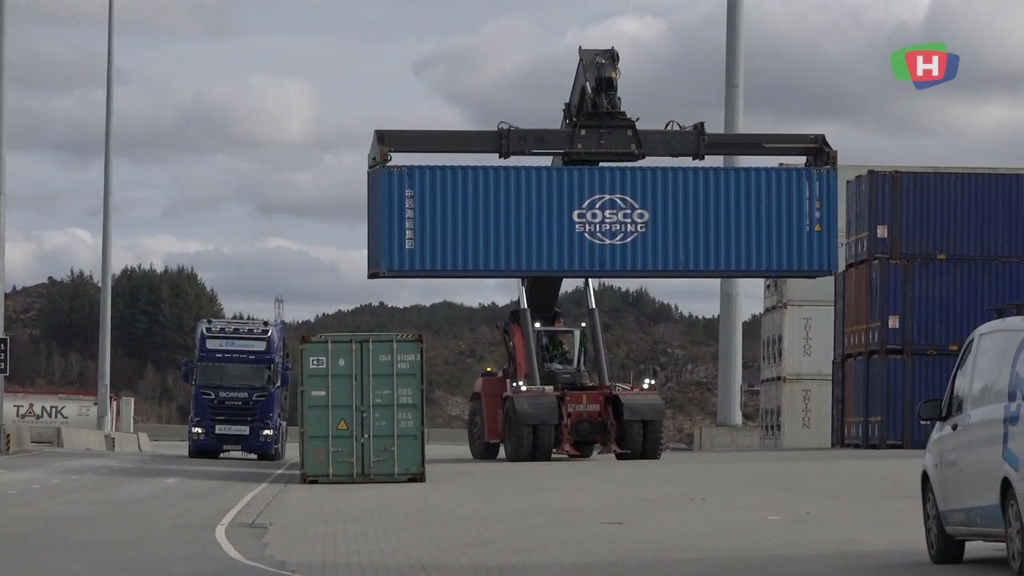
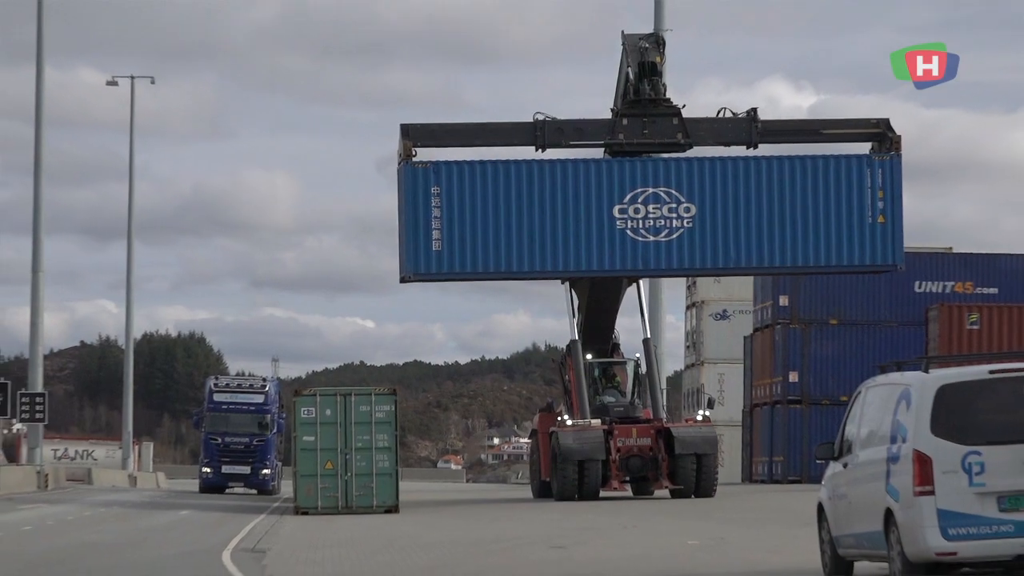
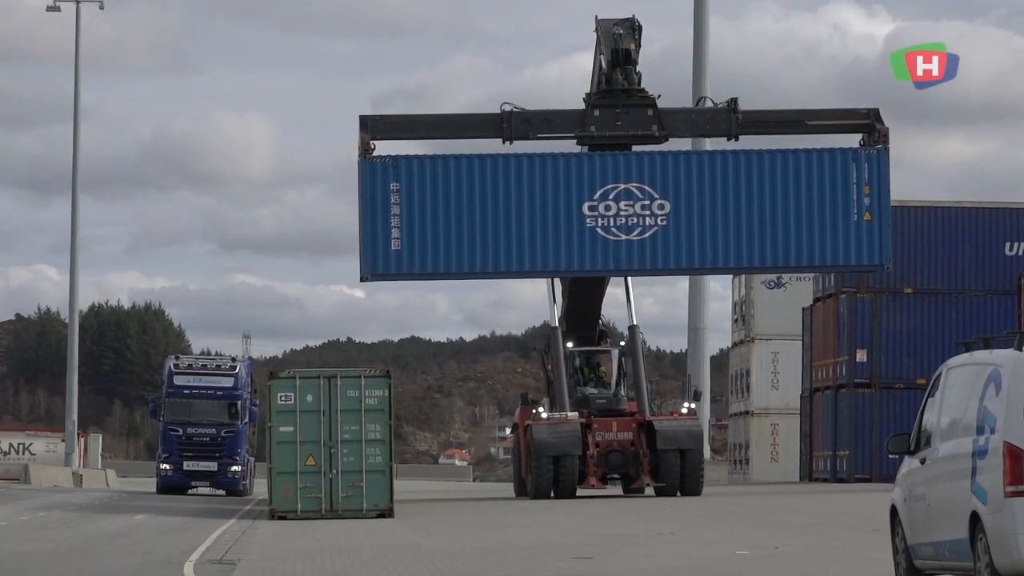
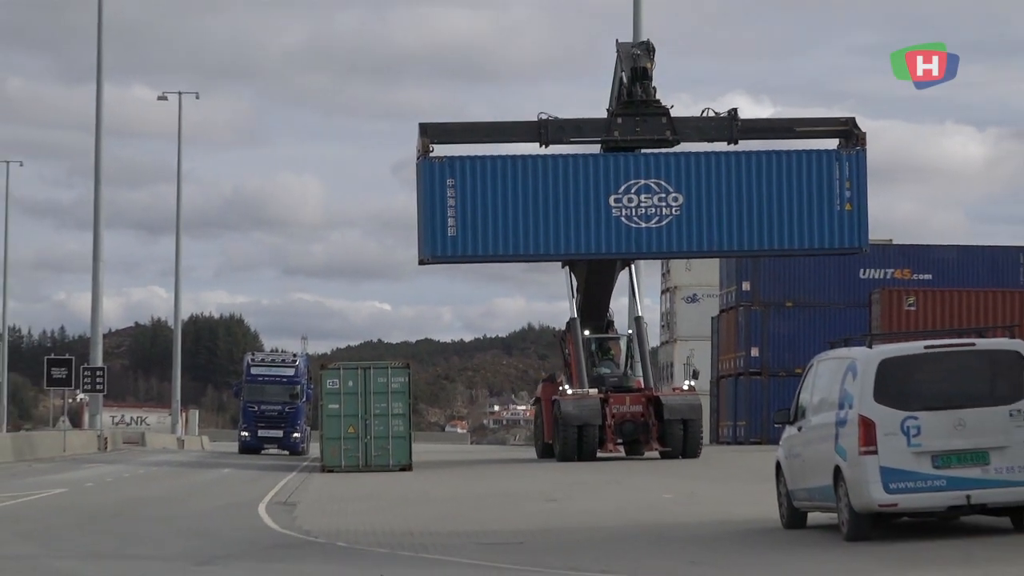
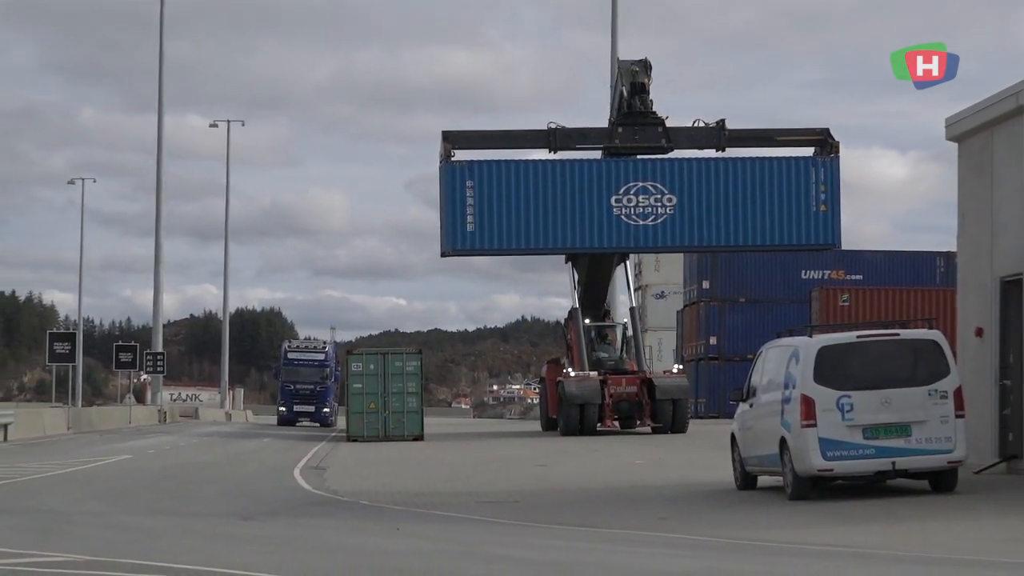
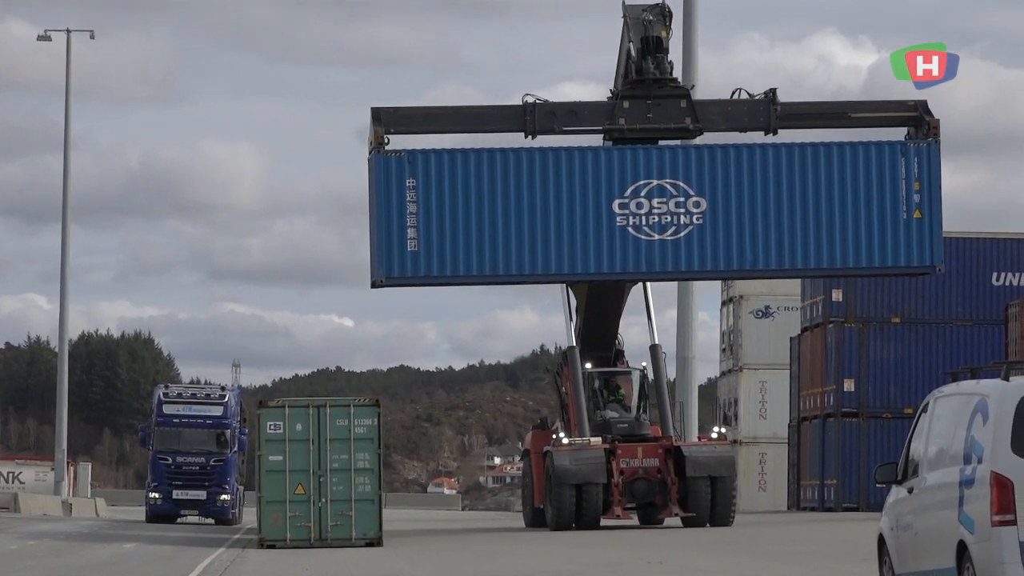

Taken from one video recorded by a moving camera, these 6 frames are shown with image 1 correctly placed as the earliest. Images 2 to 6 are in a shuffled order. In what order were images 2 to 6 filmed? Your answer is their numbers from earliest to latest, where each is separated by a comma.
3, 6, 2, 4, 5
